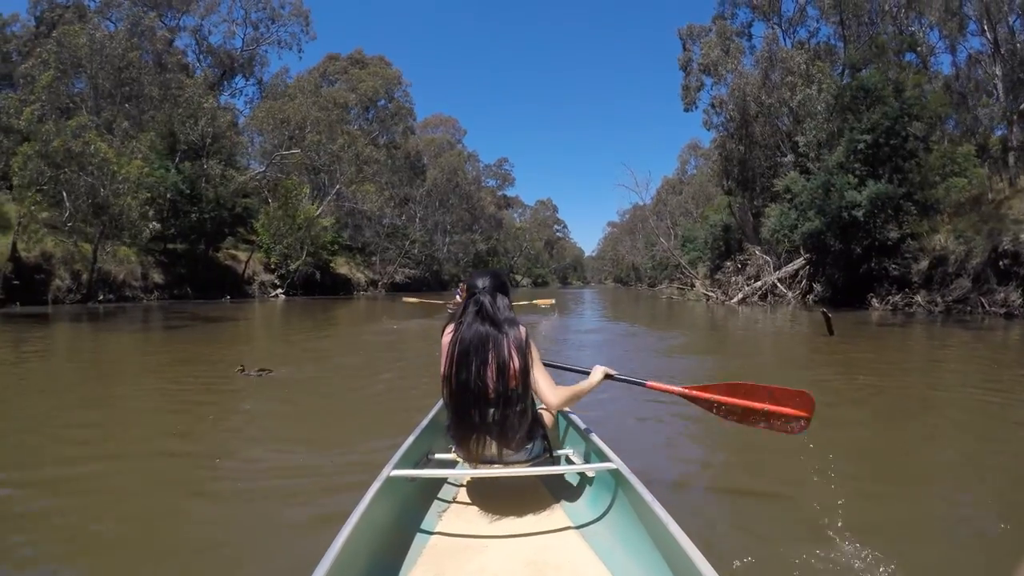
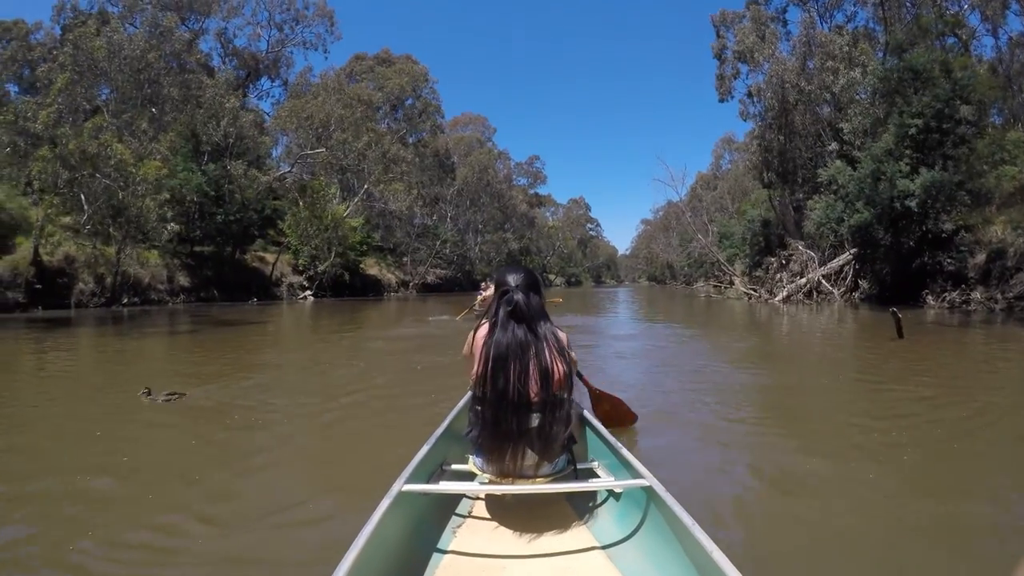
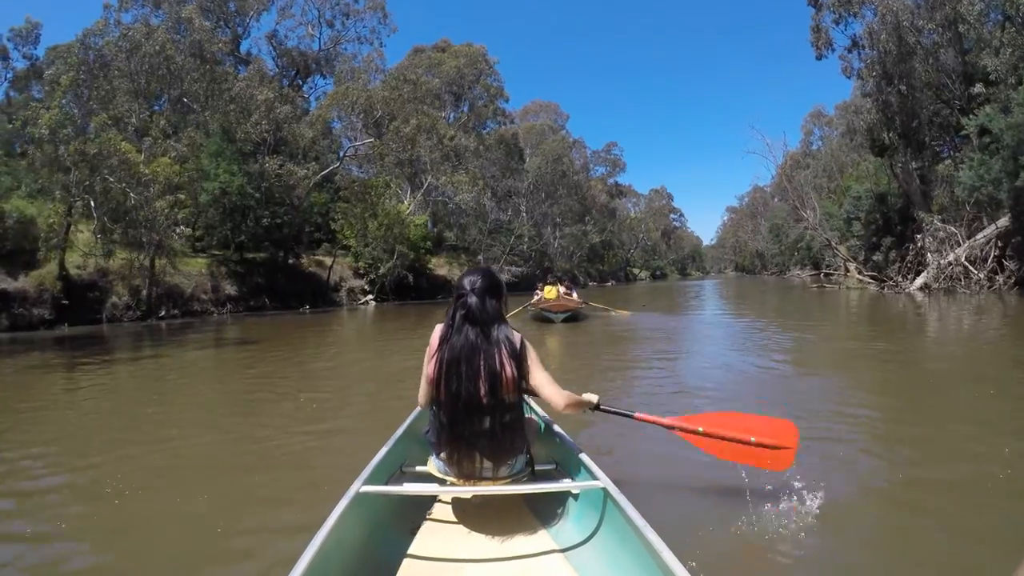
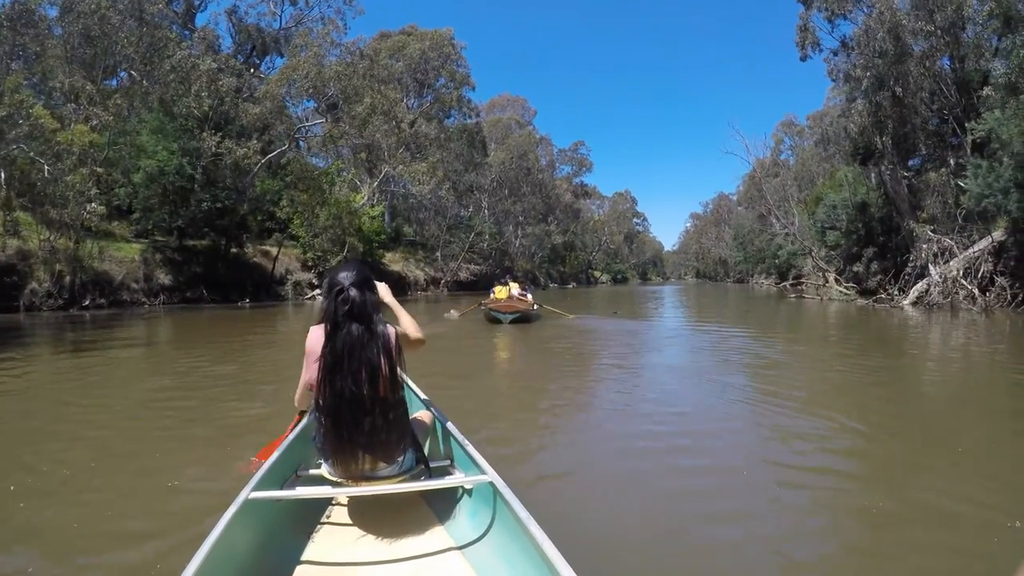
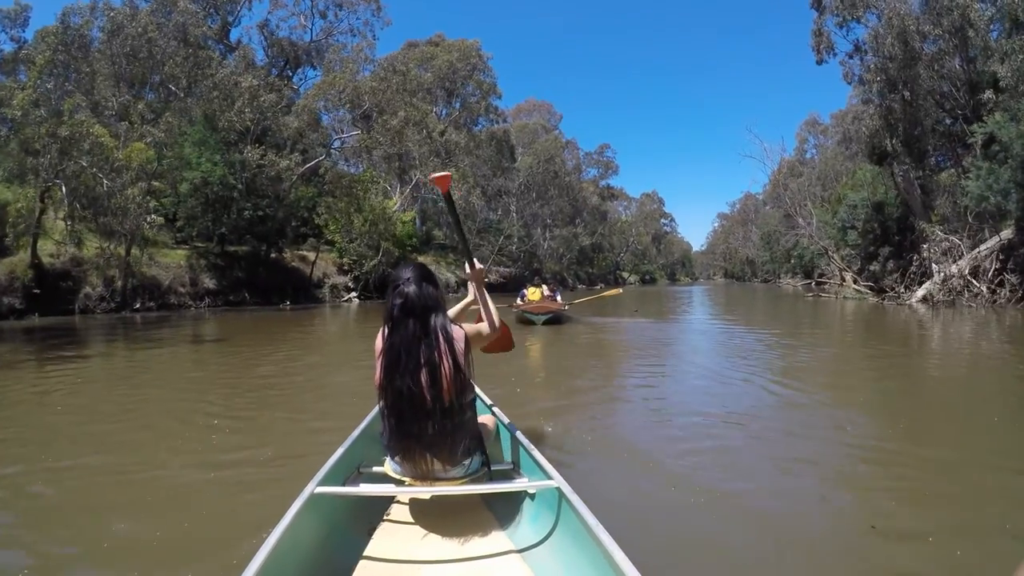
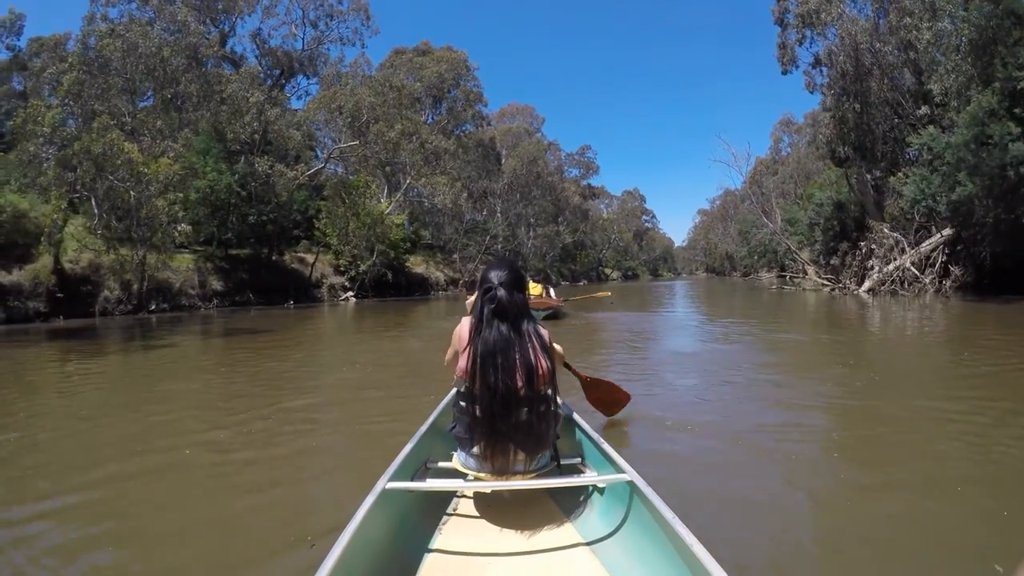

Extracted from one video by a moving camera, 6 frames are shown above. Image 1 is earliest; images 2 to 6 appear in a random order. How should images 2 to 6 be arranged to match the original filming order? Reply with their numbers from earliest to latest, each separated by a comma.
2, 6, 3, 5, 4
